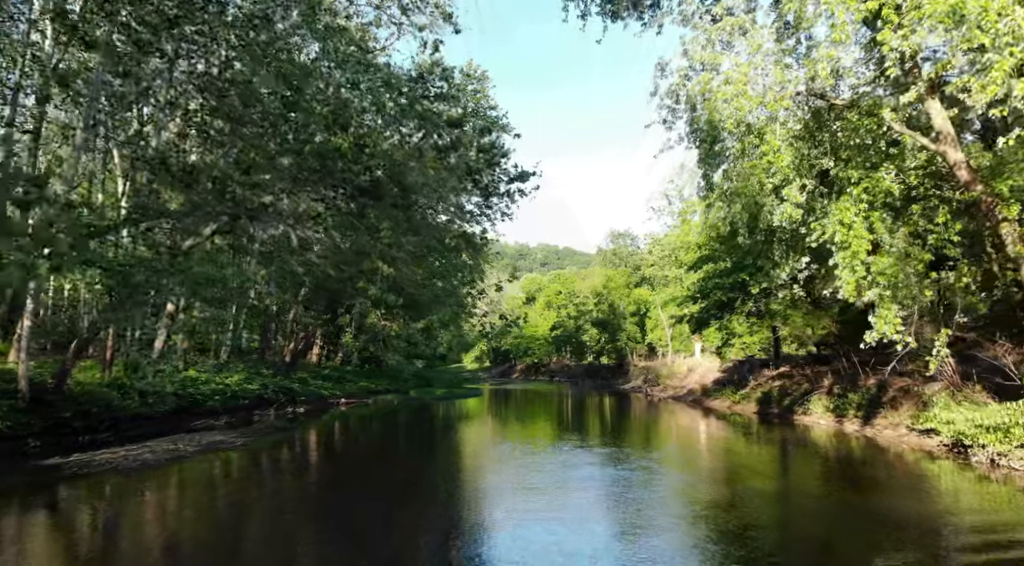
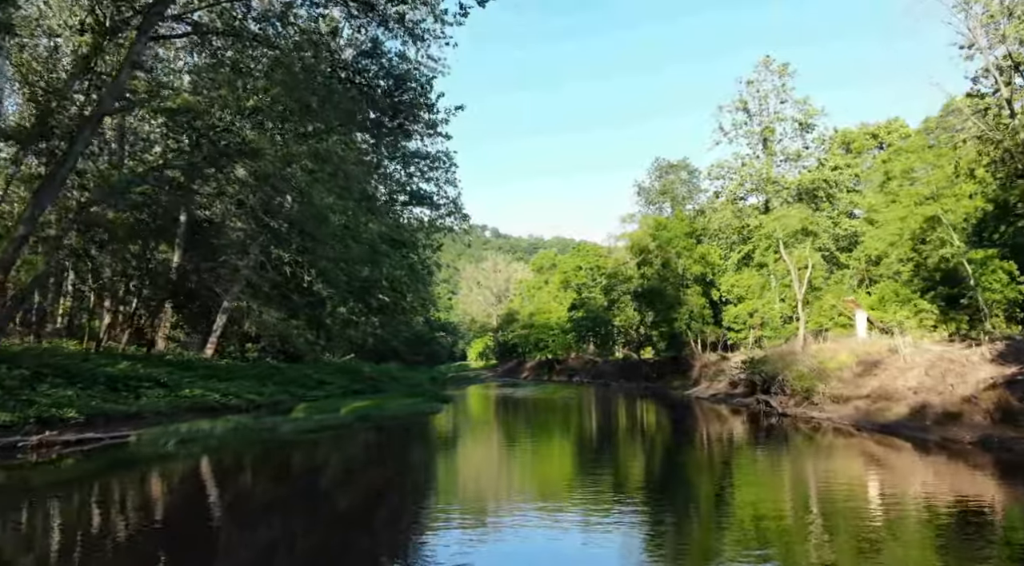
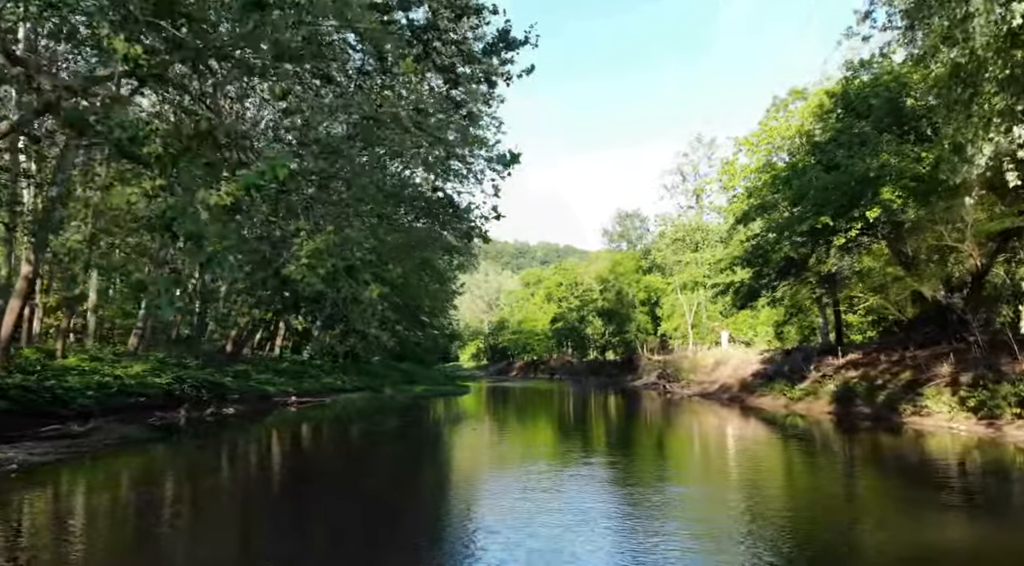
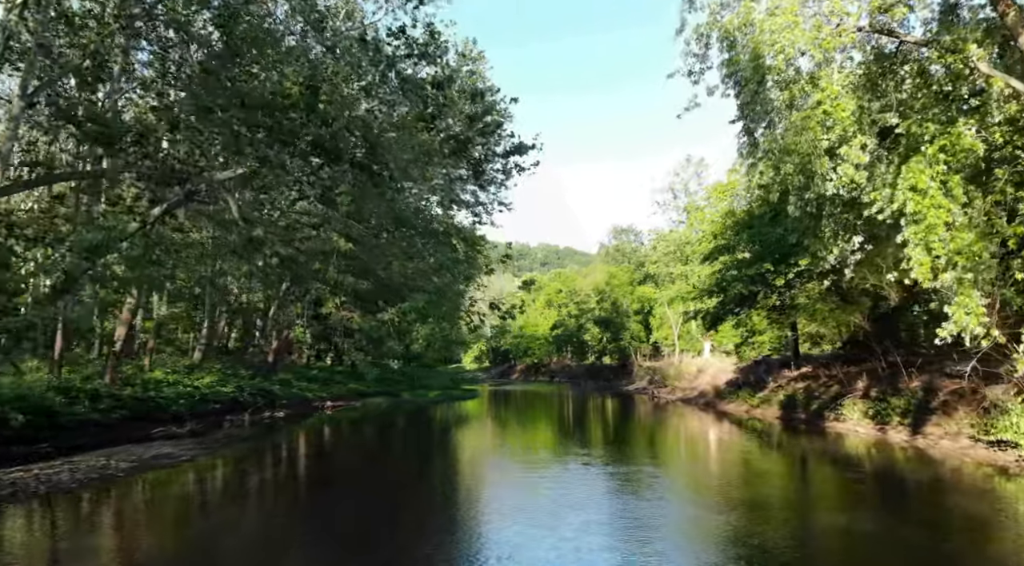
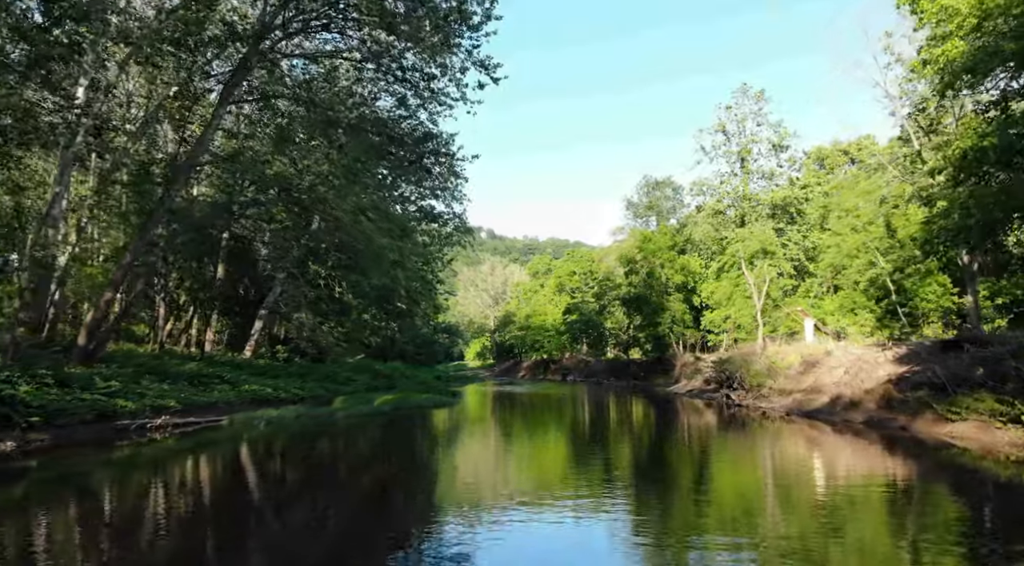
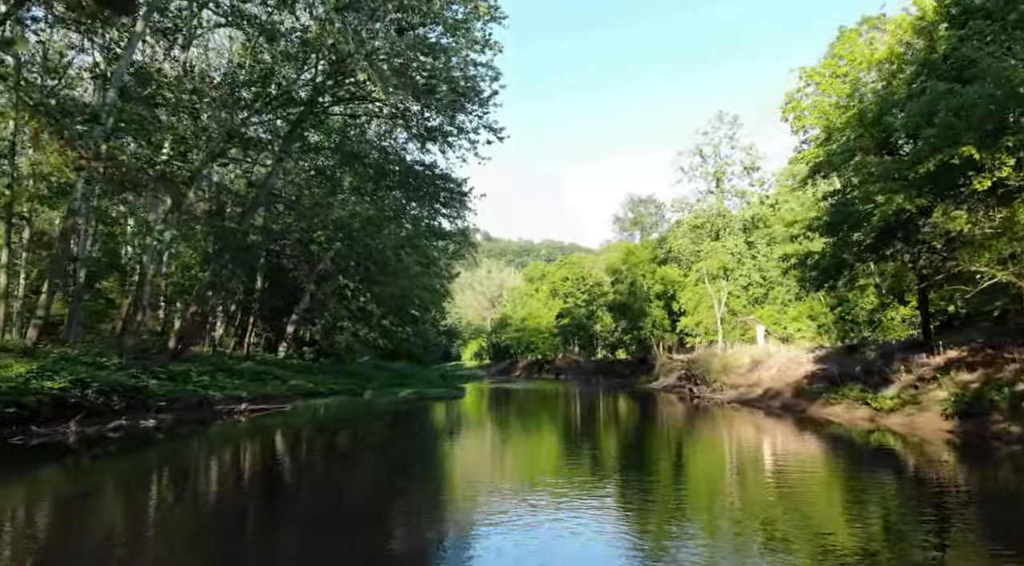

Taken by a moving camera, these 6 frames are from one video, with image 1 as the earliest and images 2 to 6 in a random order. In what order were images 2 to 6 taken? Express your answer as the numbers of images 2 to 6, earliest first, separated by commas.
4, 3, 6, 5, 2
